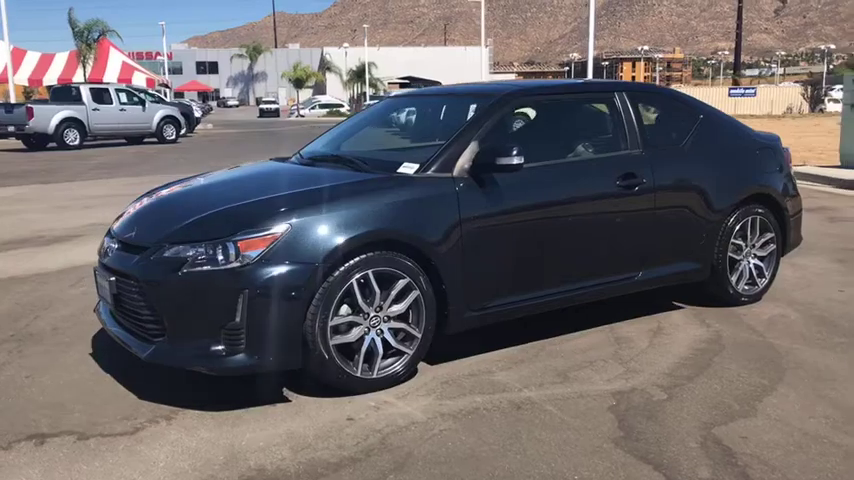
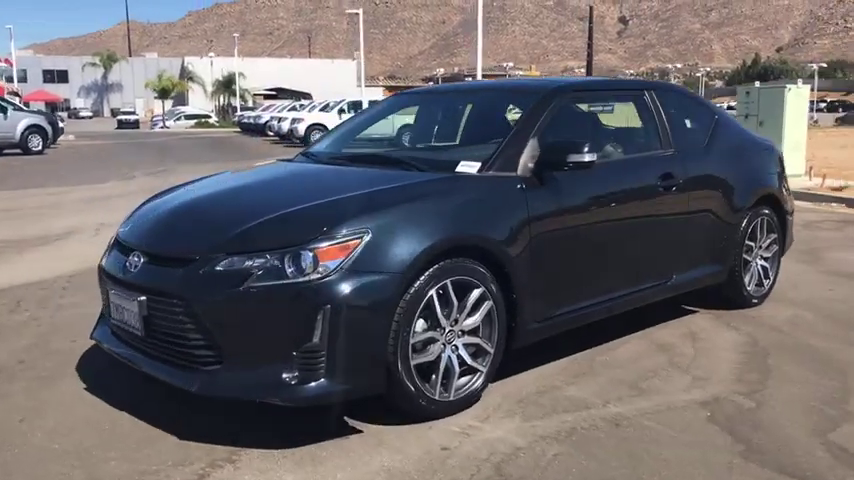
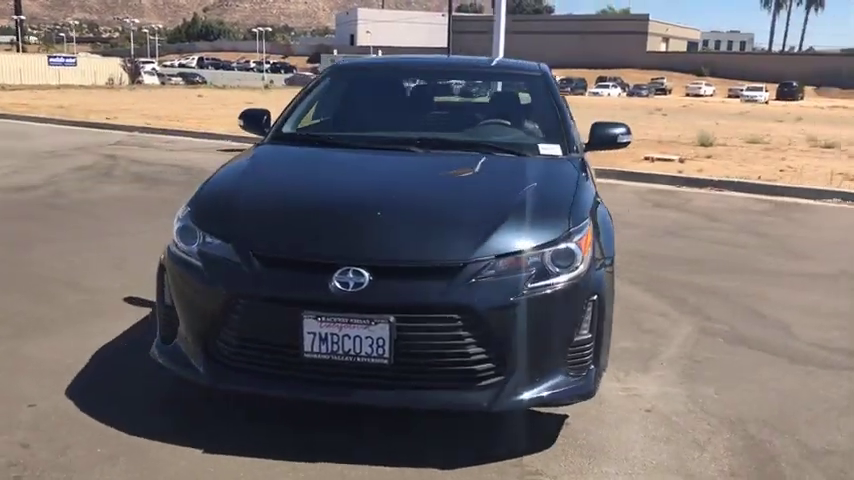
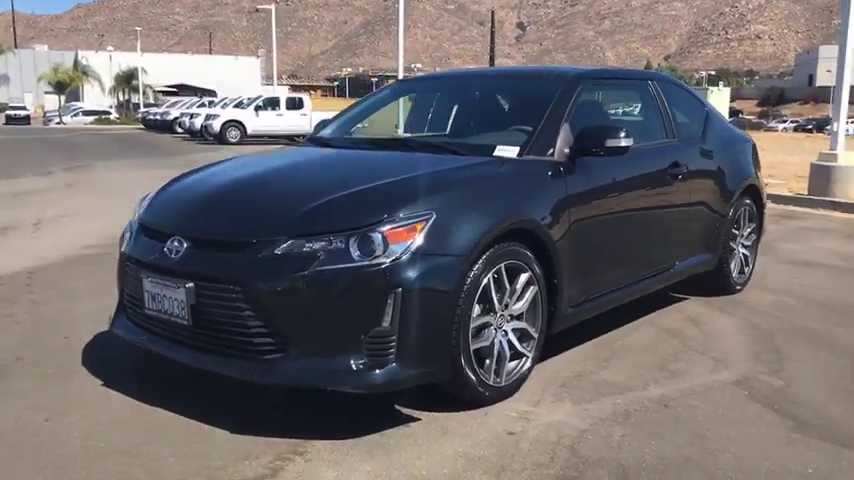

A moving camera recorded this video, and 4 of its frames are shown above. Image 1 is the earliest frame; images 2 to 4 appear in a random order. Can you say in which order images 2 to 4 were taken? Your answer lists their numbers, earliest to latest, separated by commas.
2, 4, 3
